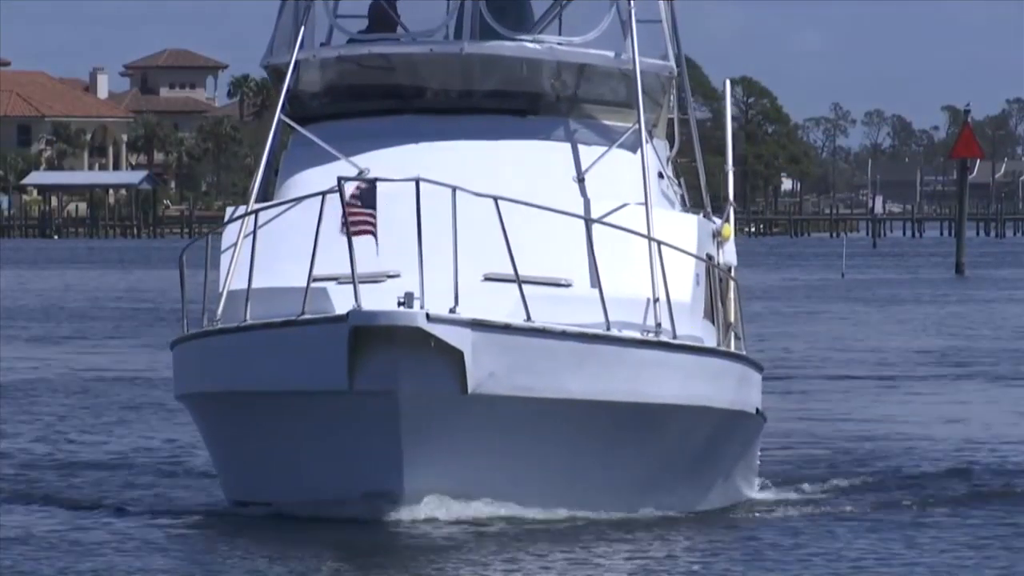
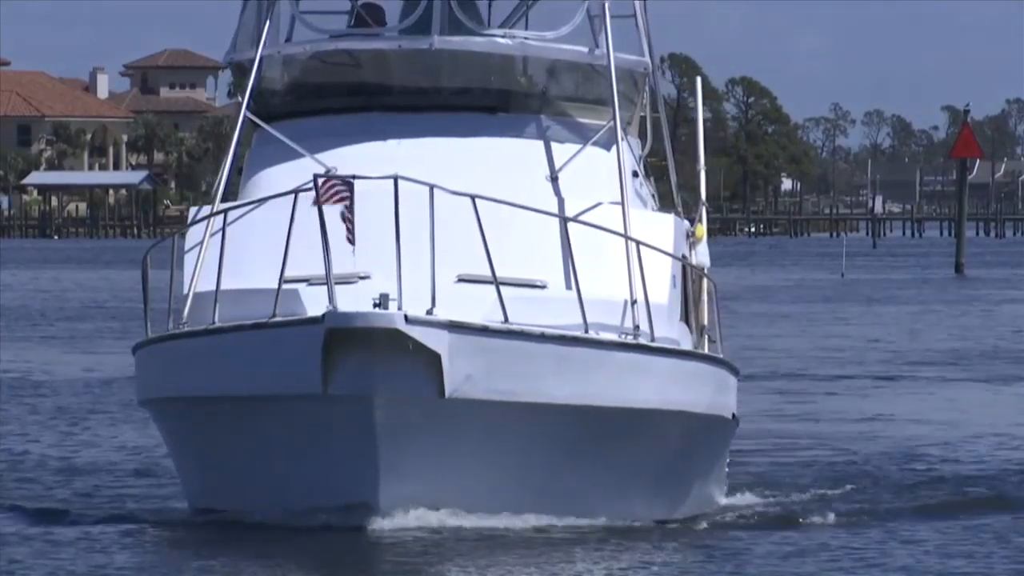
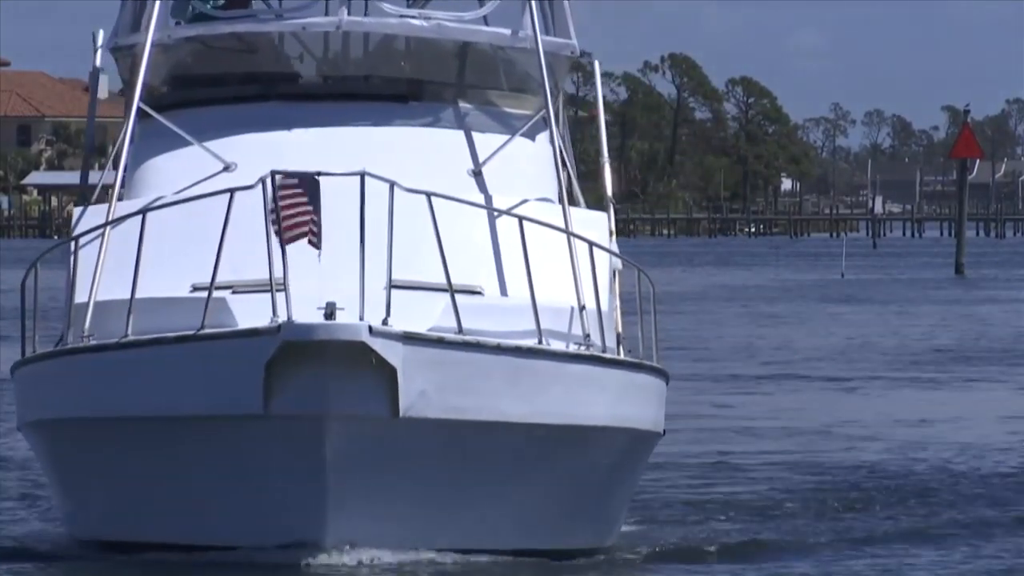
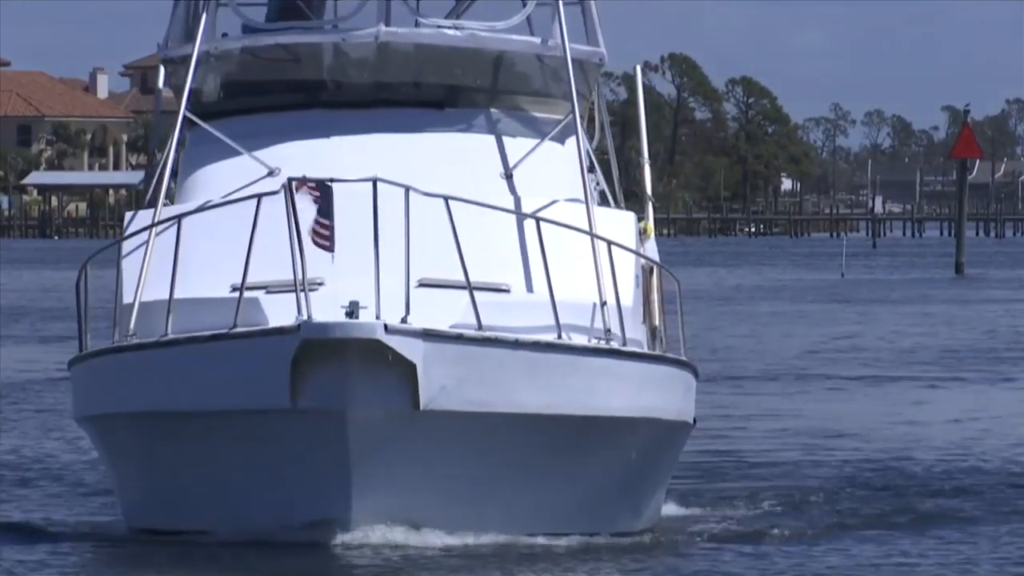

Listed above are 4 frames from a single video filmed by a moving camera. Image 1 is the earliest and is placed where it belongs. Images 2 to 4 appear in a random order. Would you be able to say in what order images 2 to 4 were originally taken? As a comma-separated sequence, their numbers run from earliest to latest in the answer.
2, 4, 3
